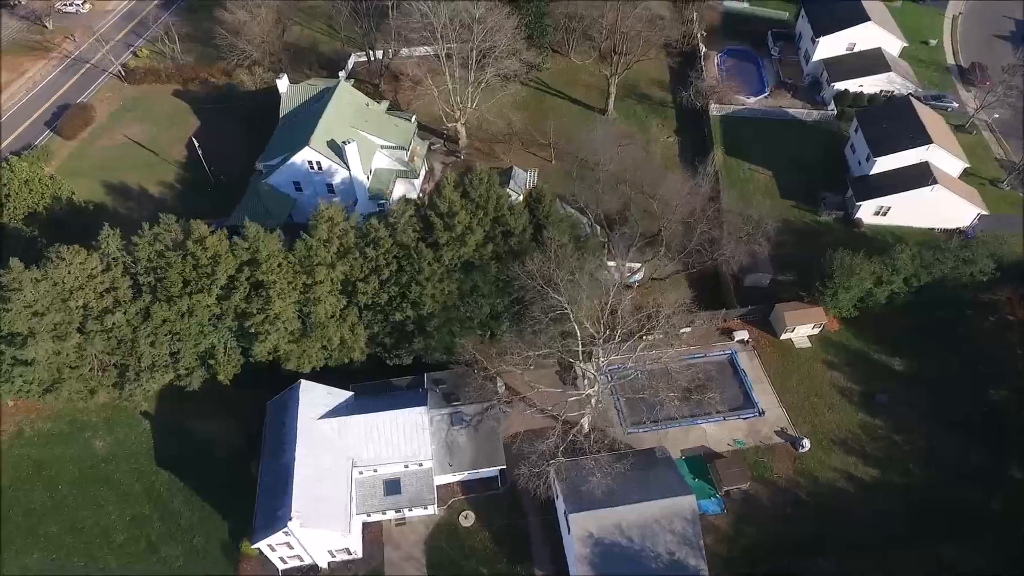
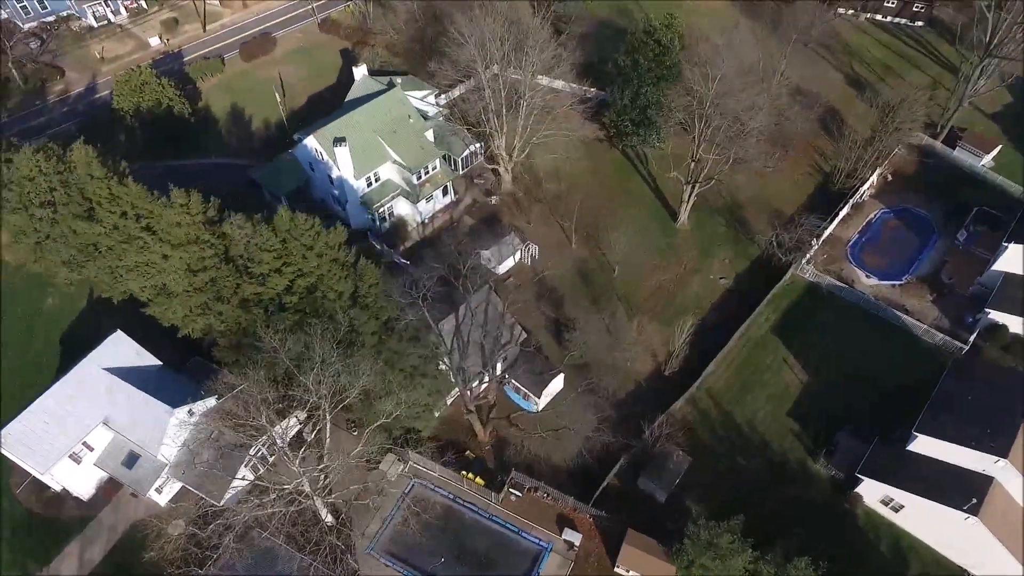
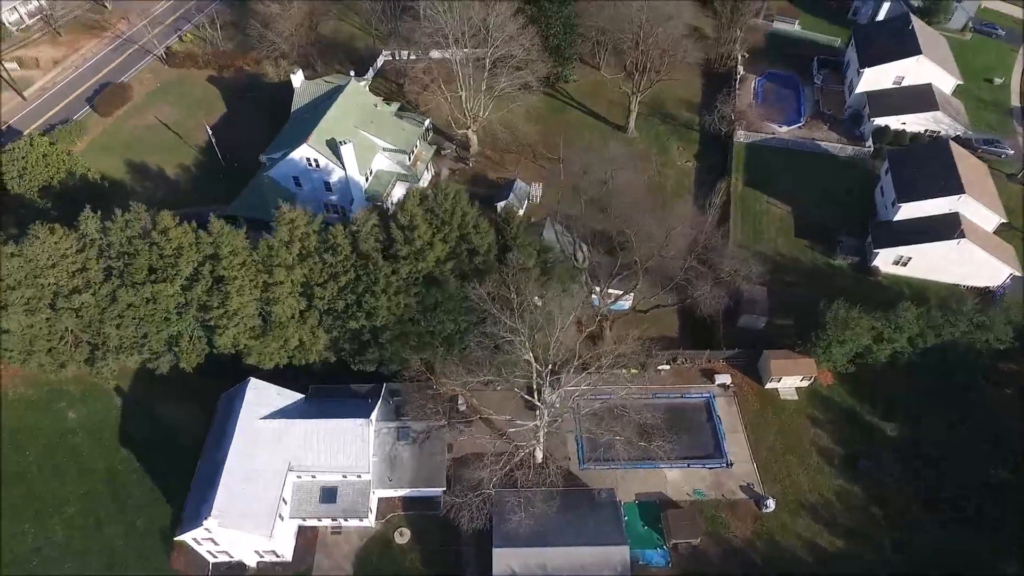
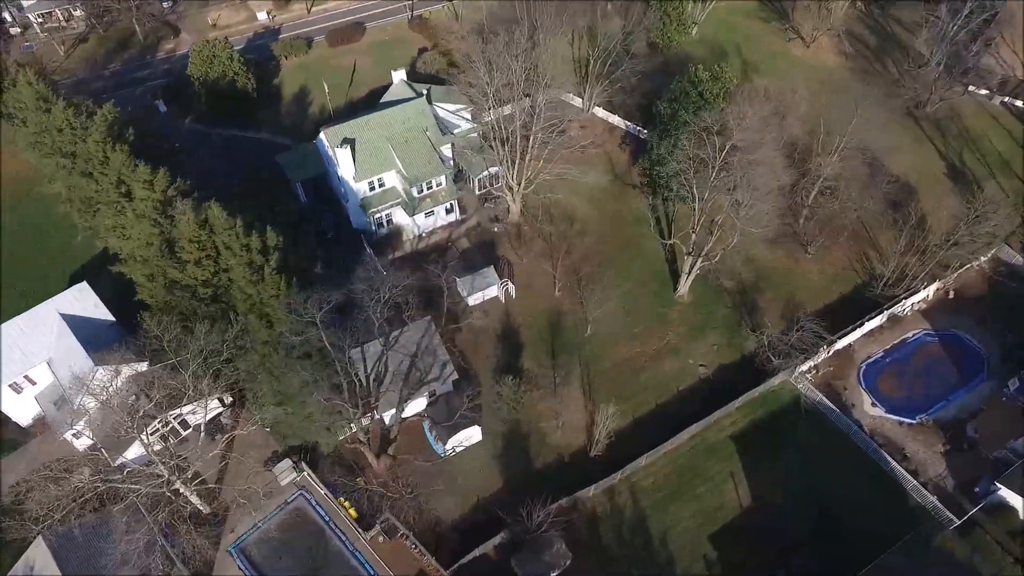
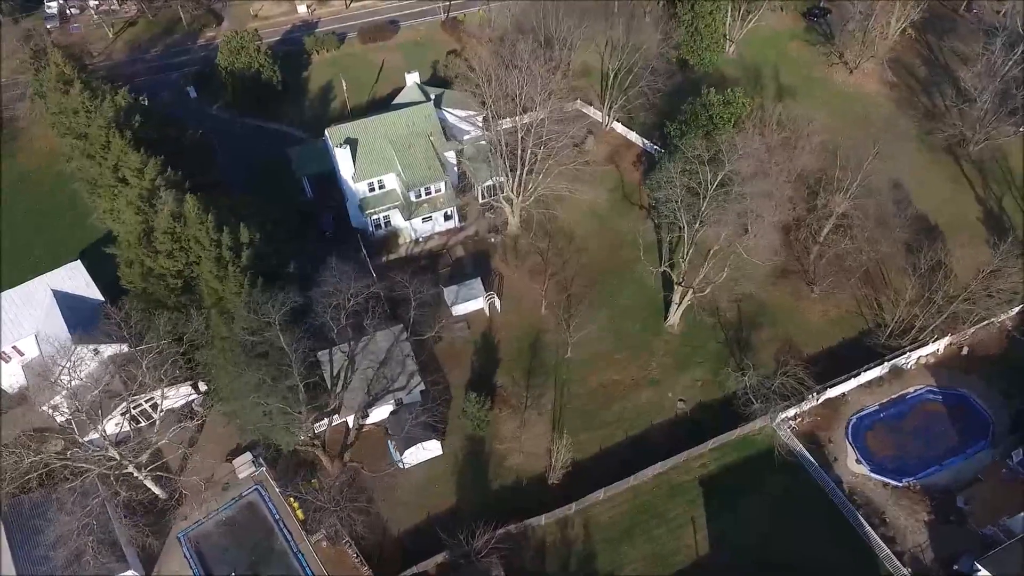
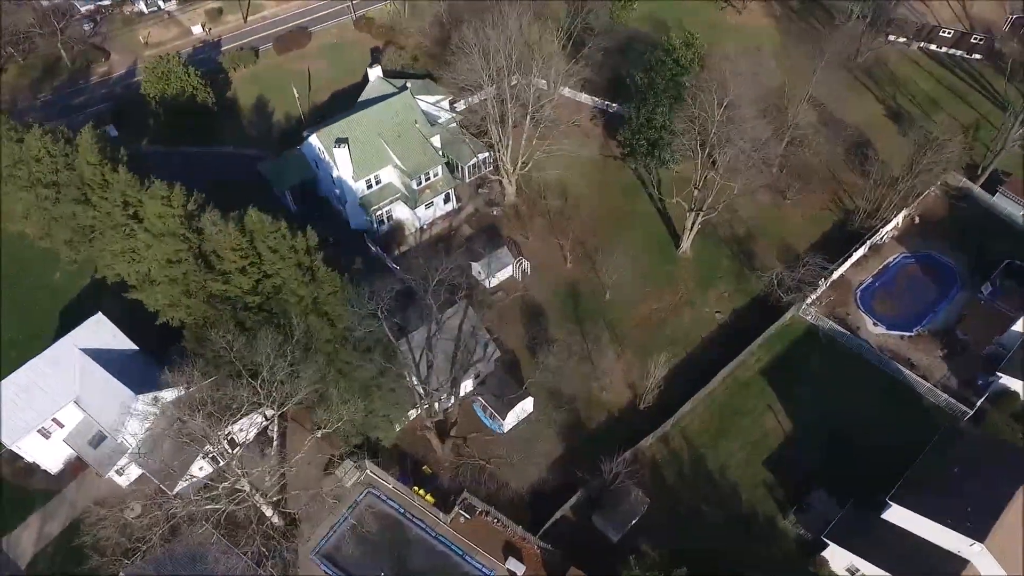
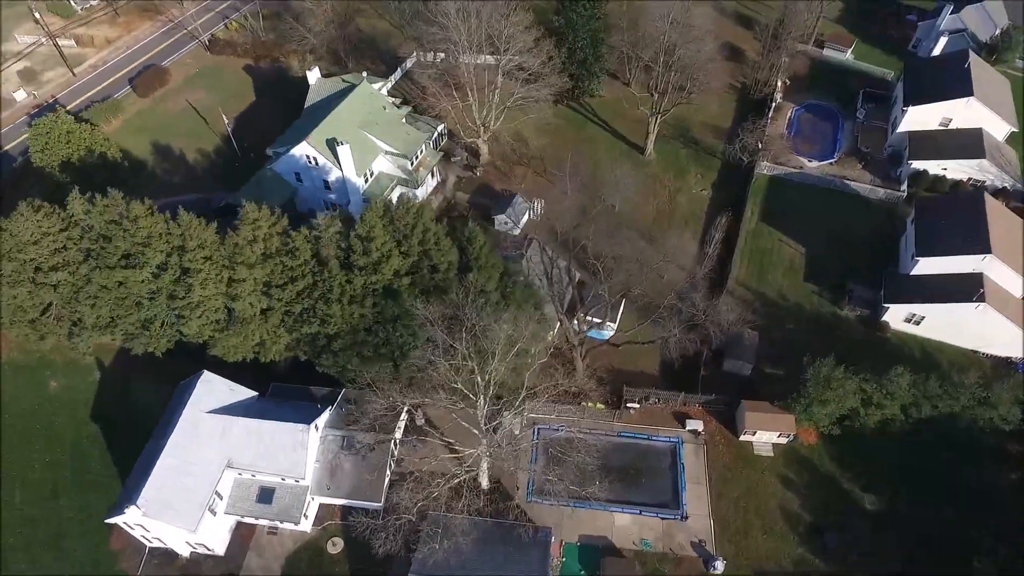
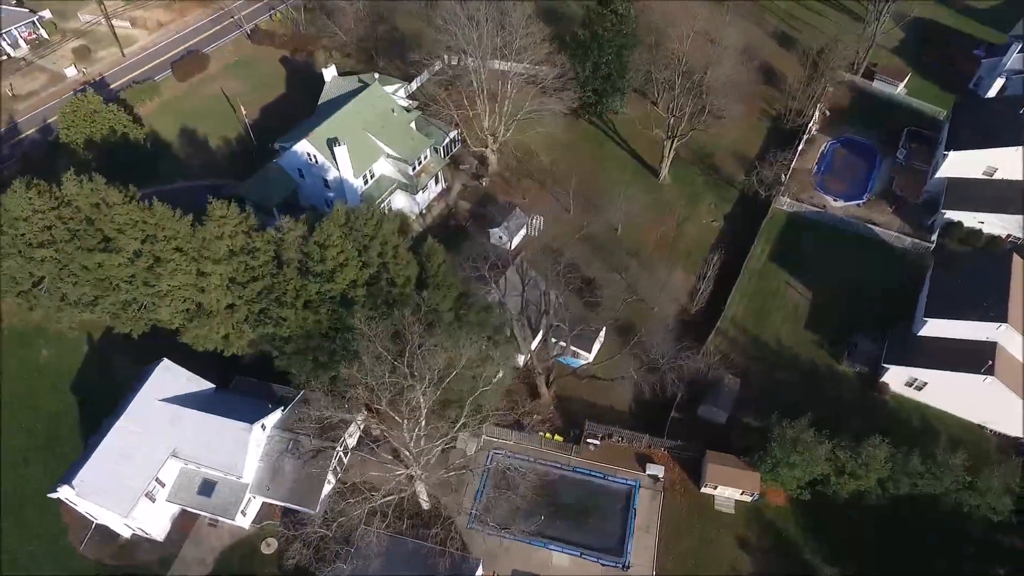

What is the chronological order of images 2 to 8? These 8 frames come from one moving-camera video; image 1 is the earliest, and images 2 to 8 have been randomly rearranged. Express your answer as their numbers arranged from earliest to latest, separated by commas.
3, 7, 8, 2, 6, 4, 5
